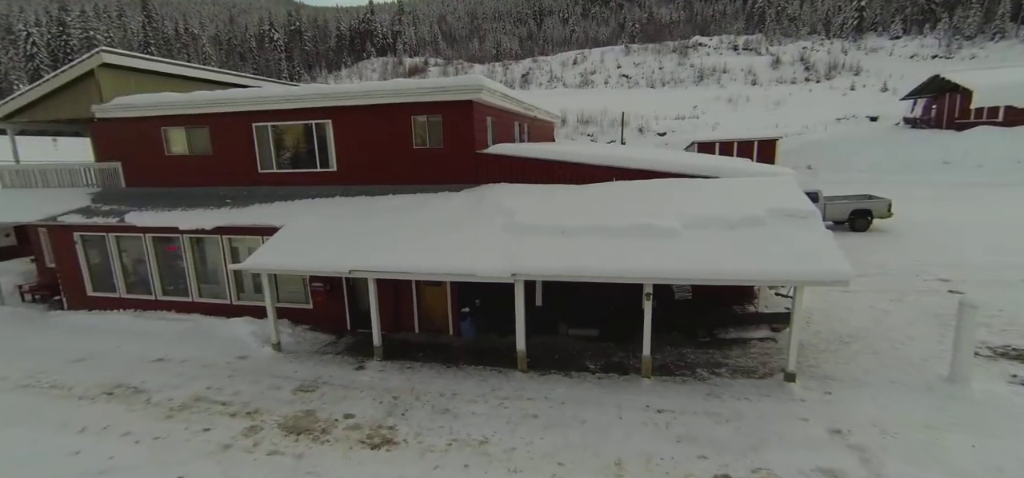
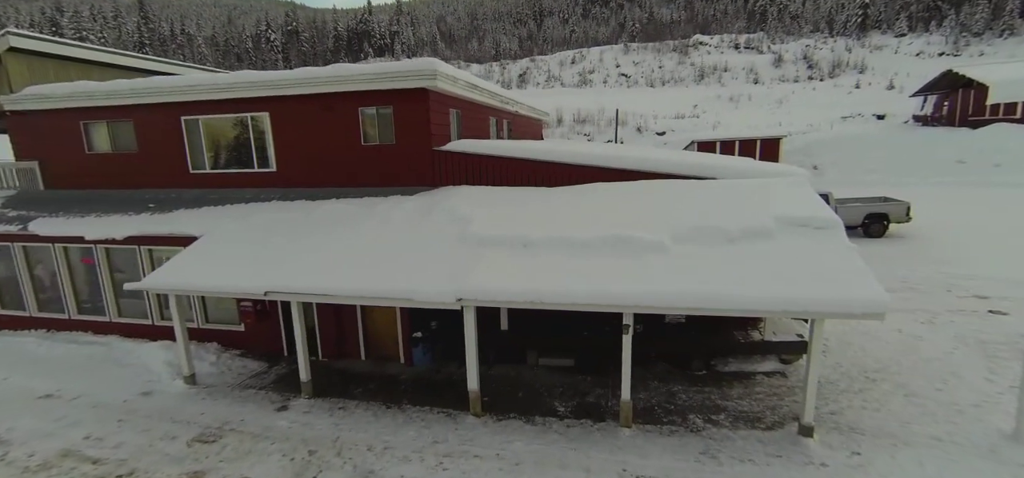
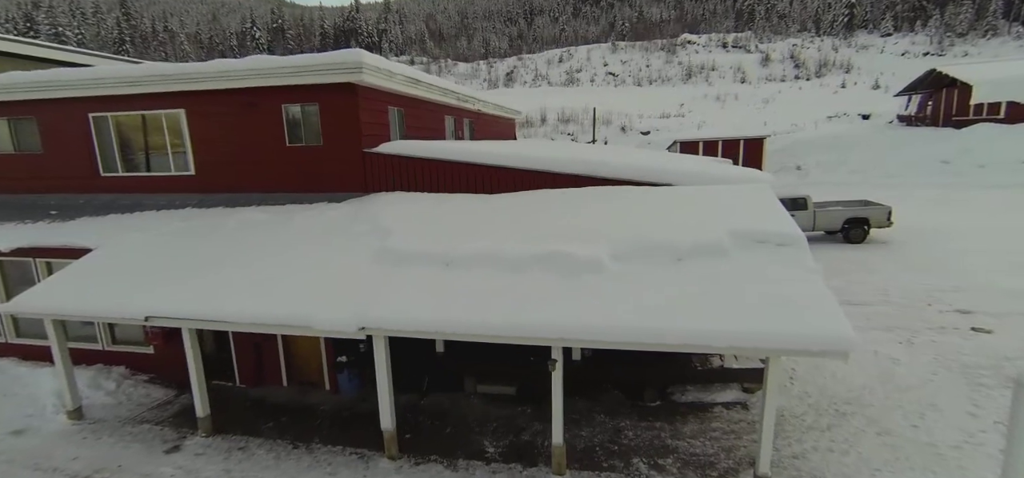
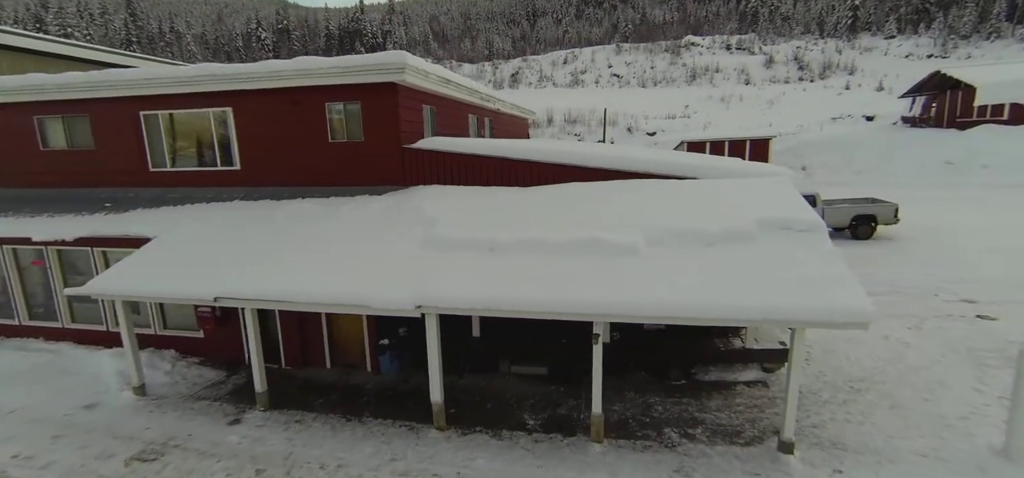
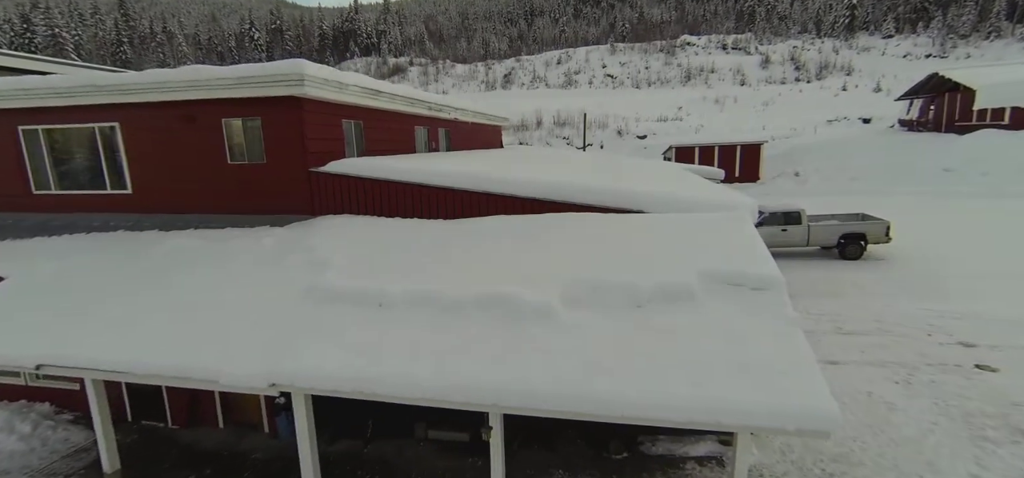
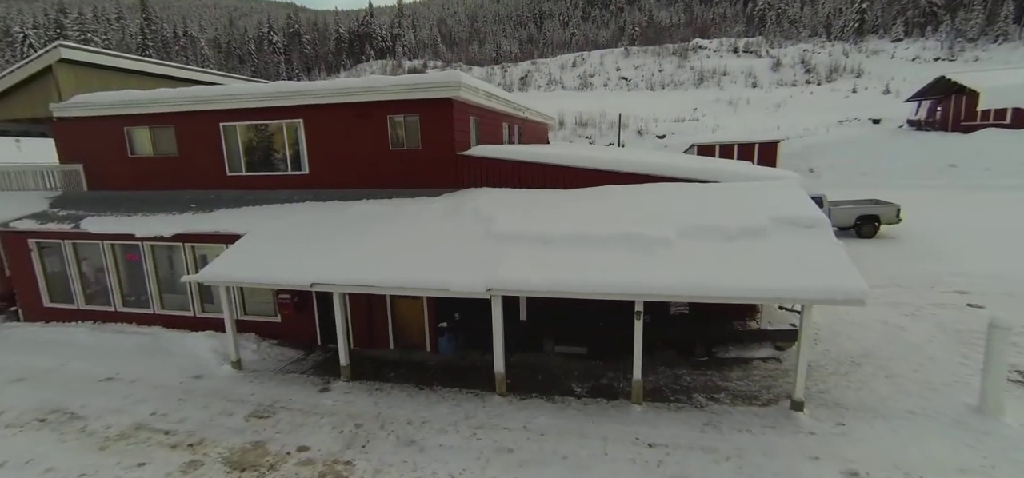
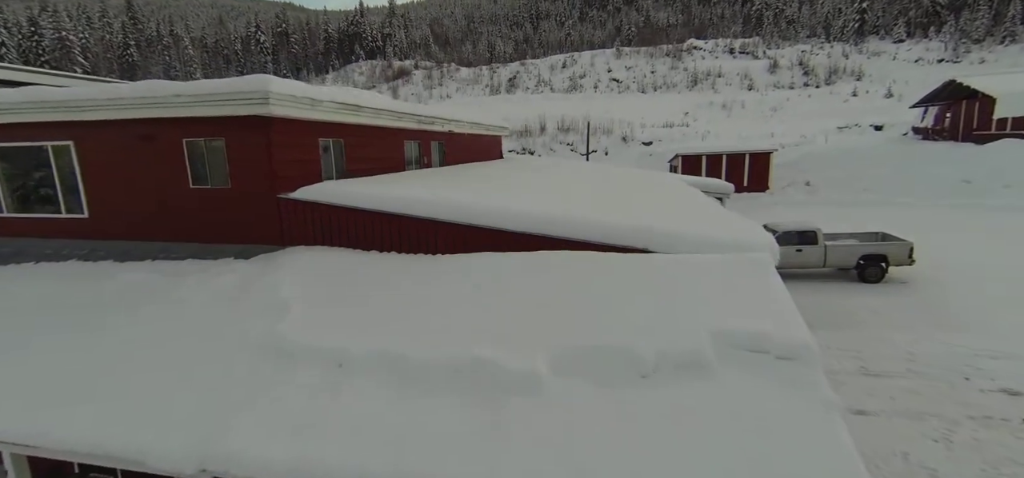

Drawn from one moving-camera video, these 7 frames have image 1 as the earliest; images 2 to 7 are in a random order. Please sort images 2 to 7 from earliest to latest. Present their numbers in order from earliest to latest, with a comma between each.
6, 2, 4, 3, 5, 7
